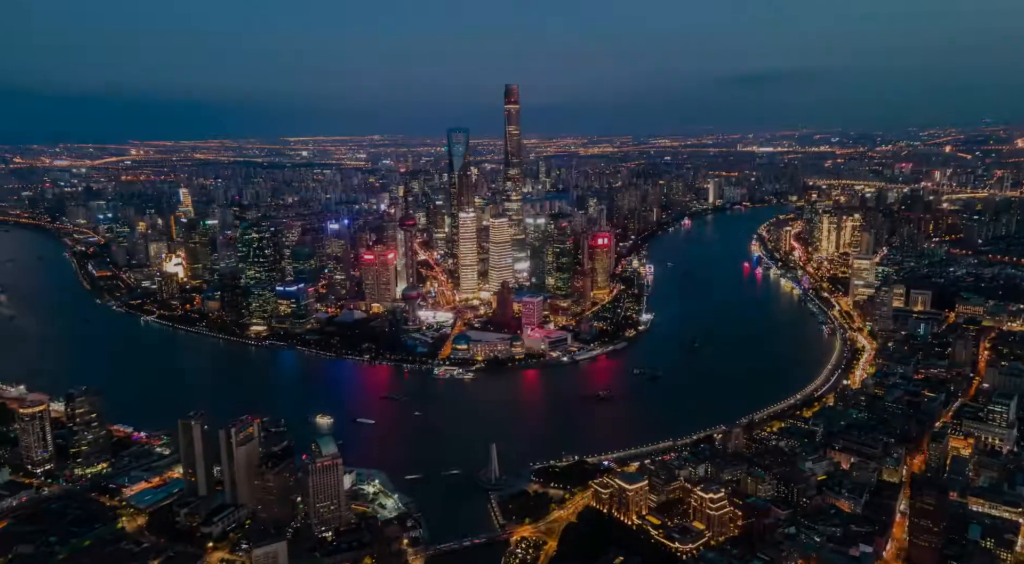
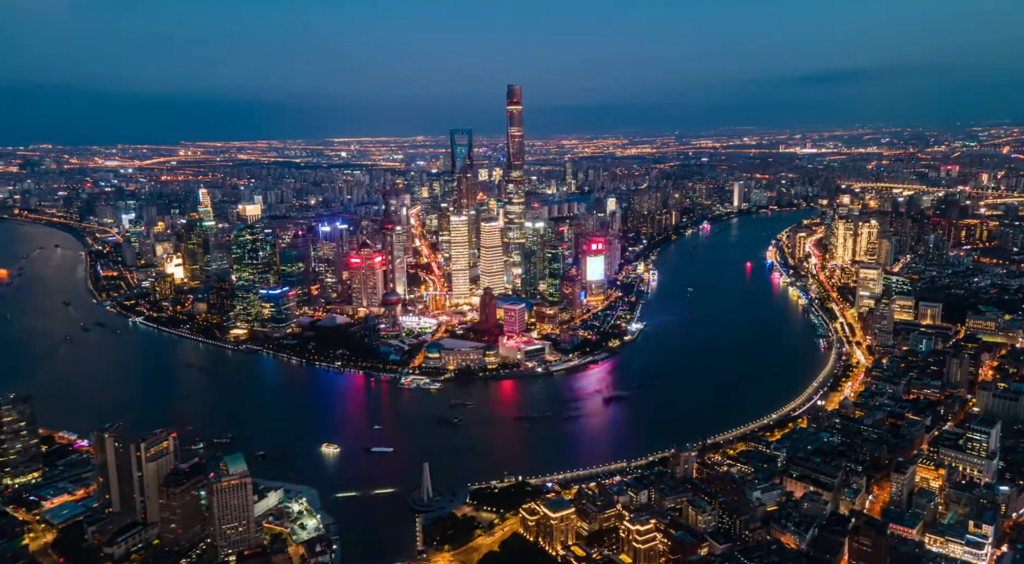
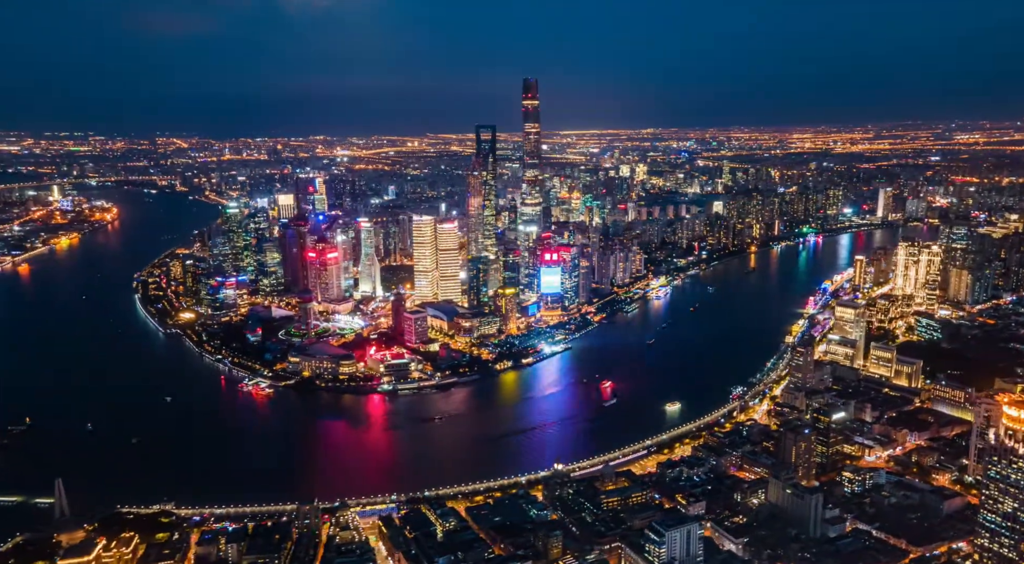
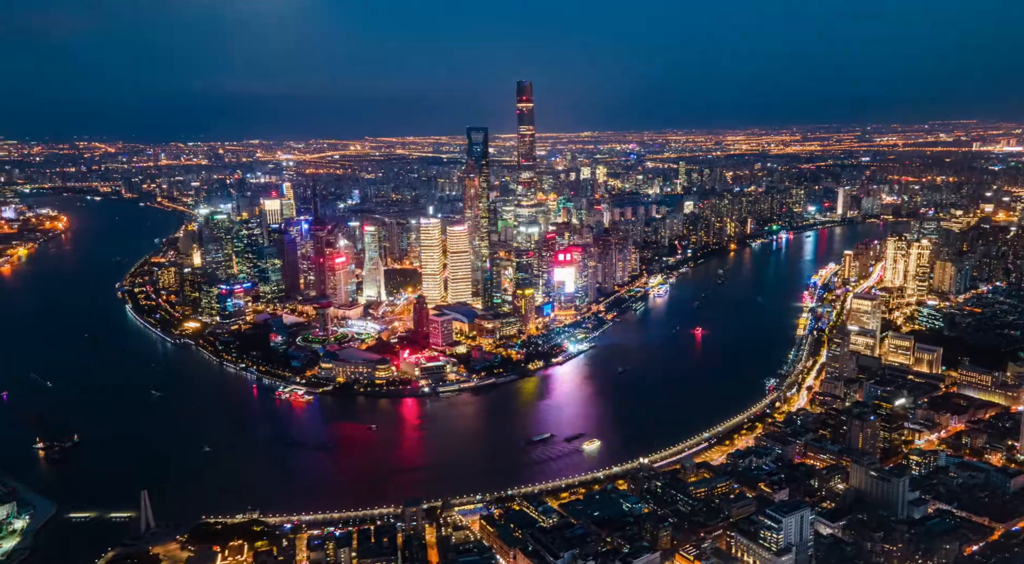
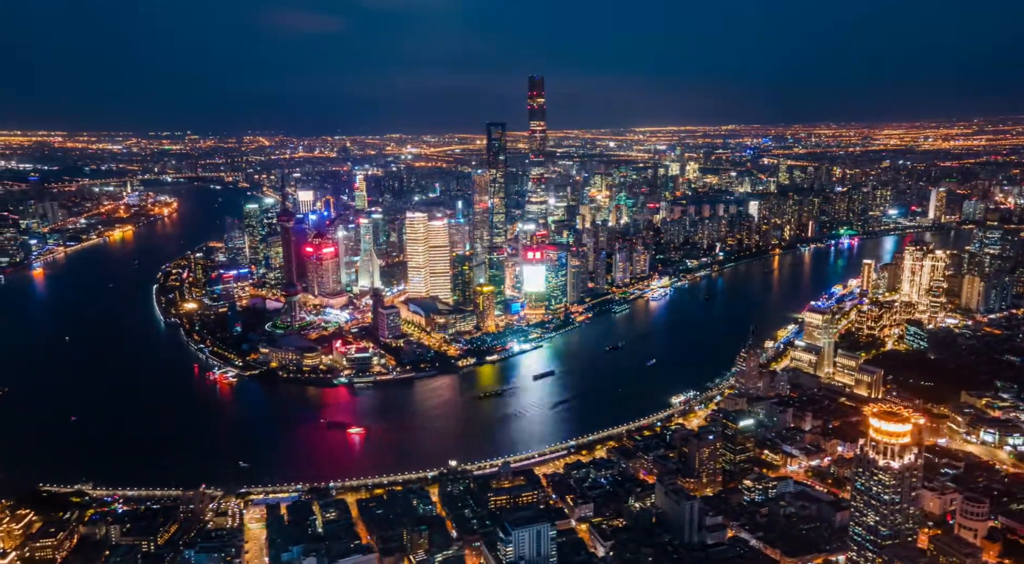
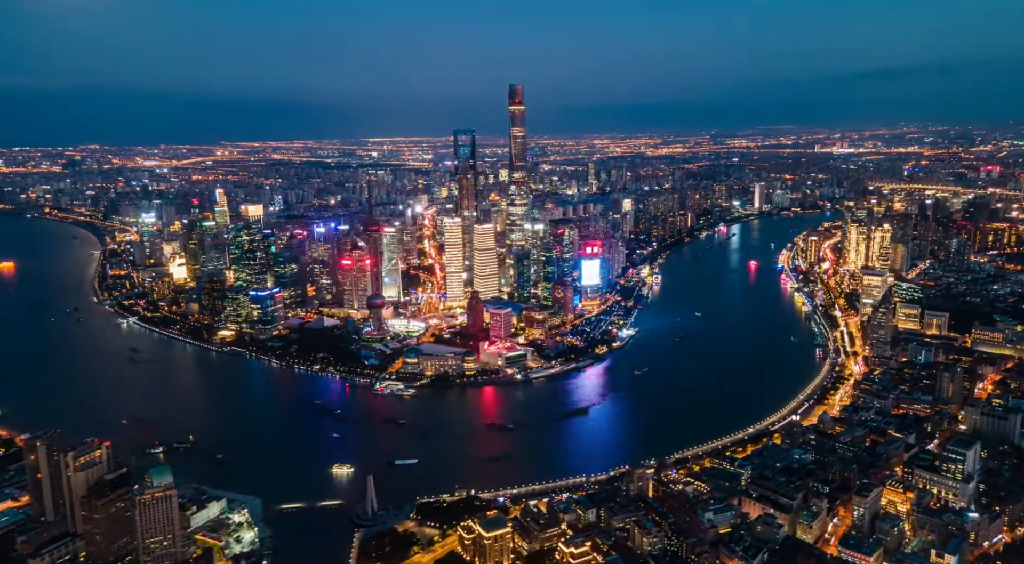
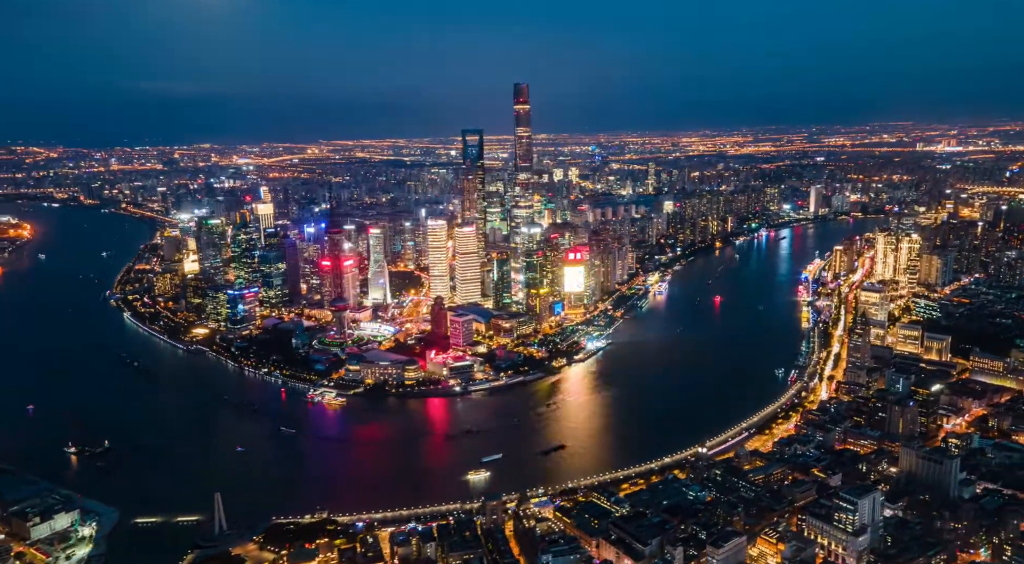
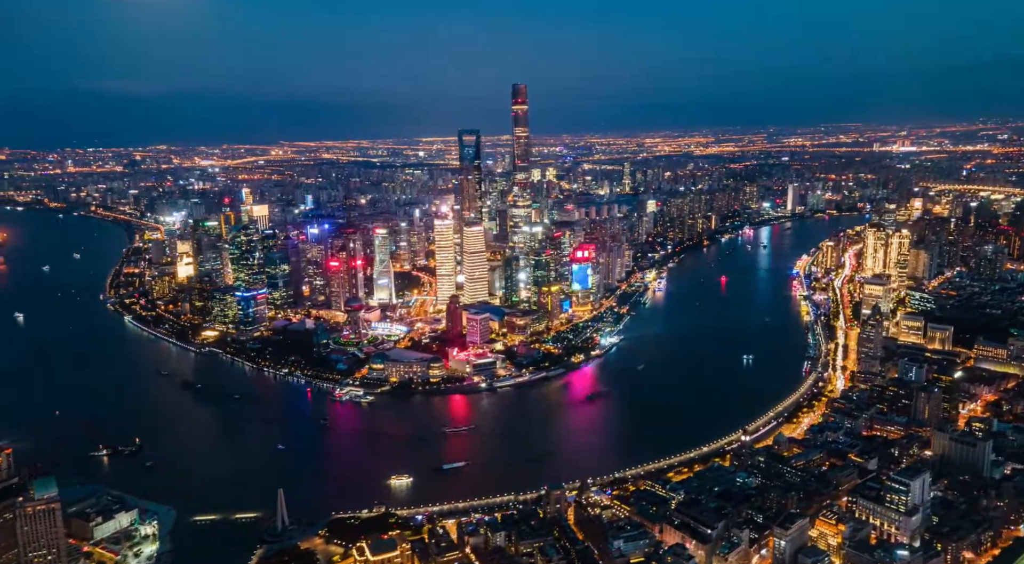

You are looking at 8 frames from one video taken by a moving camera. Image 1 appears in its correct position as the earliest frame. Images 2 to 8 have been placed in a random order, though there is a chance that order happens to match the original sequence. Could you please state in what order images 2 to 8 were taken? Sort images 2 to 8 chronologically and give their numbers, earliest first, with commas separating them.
2, 6, 8, 7, 4, 3, 5
